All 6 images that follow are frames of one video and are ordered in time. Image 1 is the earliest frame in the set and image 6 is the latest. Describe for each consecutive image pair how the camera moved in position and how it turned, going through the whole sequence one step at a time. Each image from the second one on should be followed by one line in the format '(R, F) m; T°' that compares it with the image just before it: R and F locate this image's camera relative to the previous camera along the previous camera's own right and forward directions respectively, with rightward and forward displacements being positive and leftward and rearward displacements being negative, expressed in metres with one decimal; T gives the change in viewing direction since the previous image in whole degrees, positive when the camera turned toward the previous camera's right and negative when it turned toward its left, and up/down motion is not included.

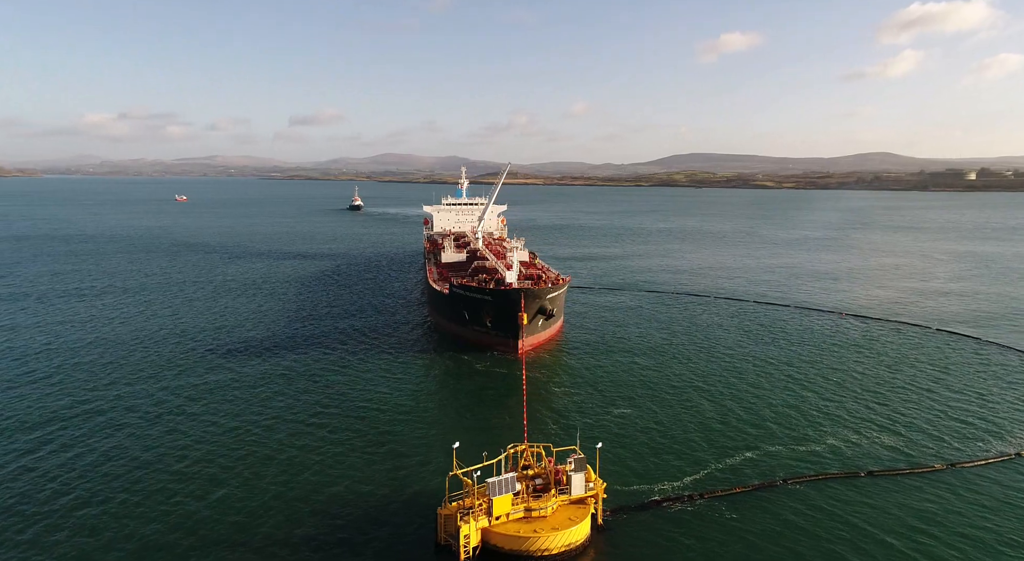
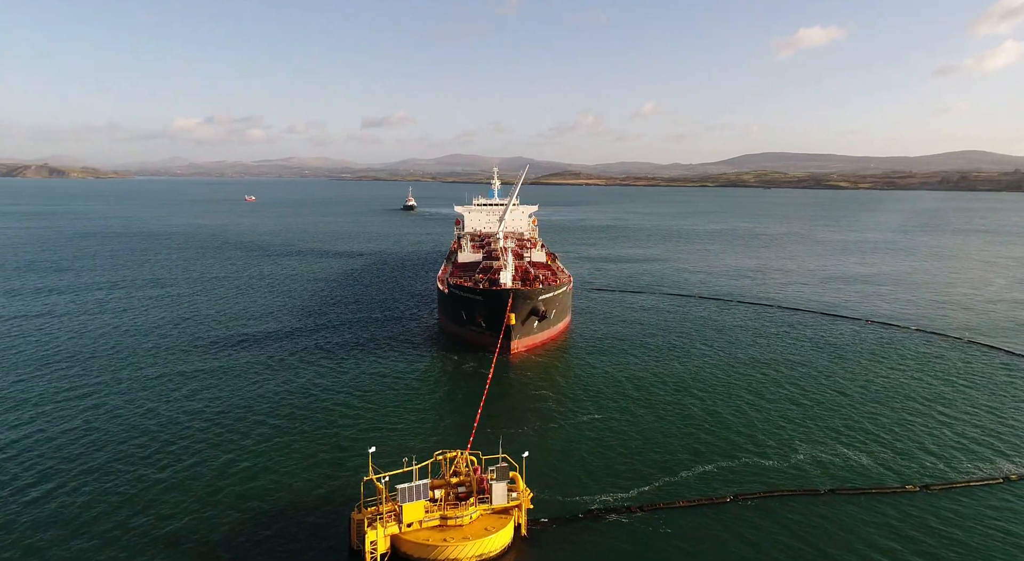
(+3.2, +0.6) m; -4°
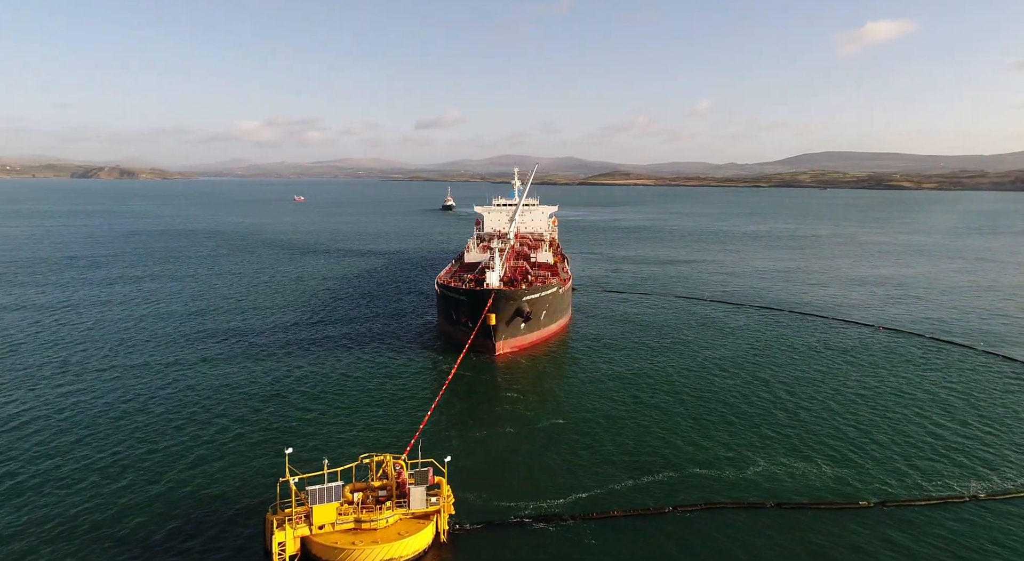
(+3.0, +0.3) m; -3°
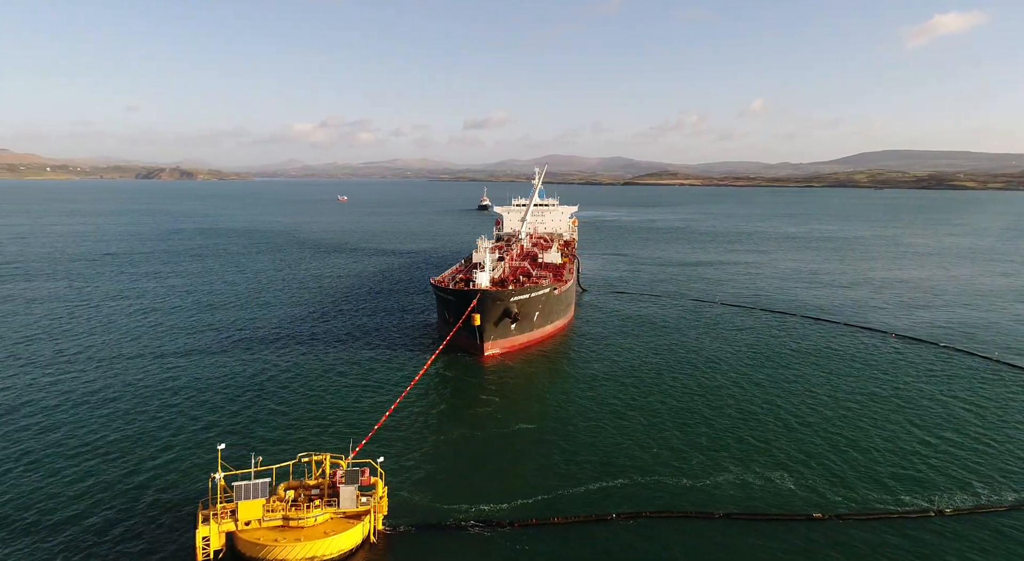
(+2.6, +0.2) m; -3°
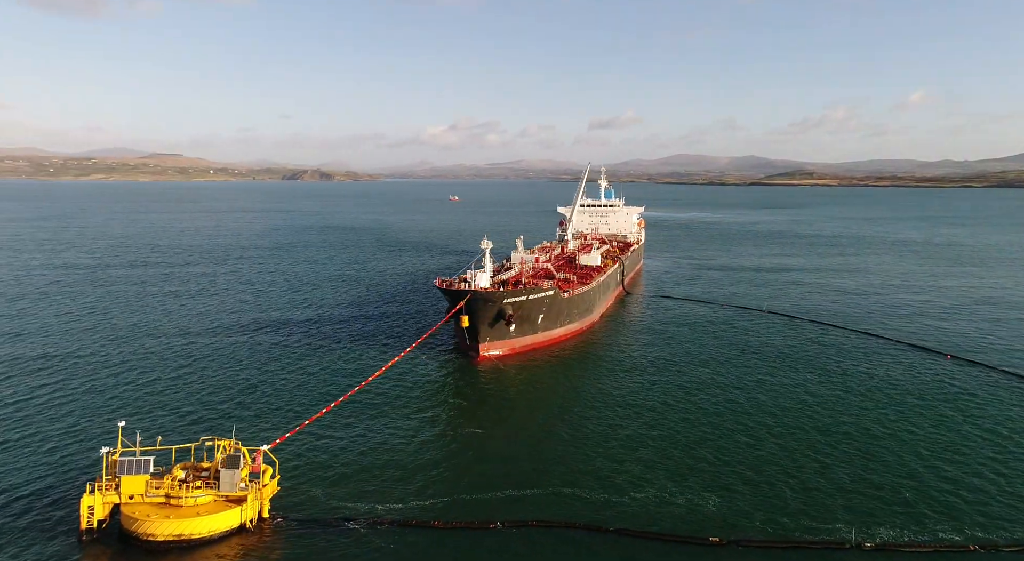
(+5.8, +0.5) m; -8°
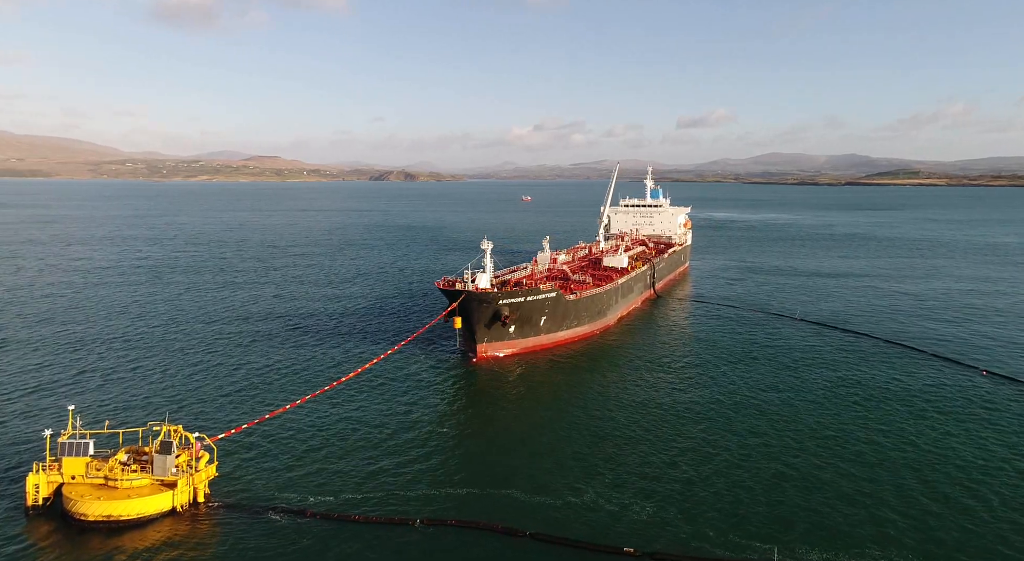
(+4.0, +0.3) m; -6°
